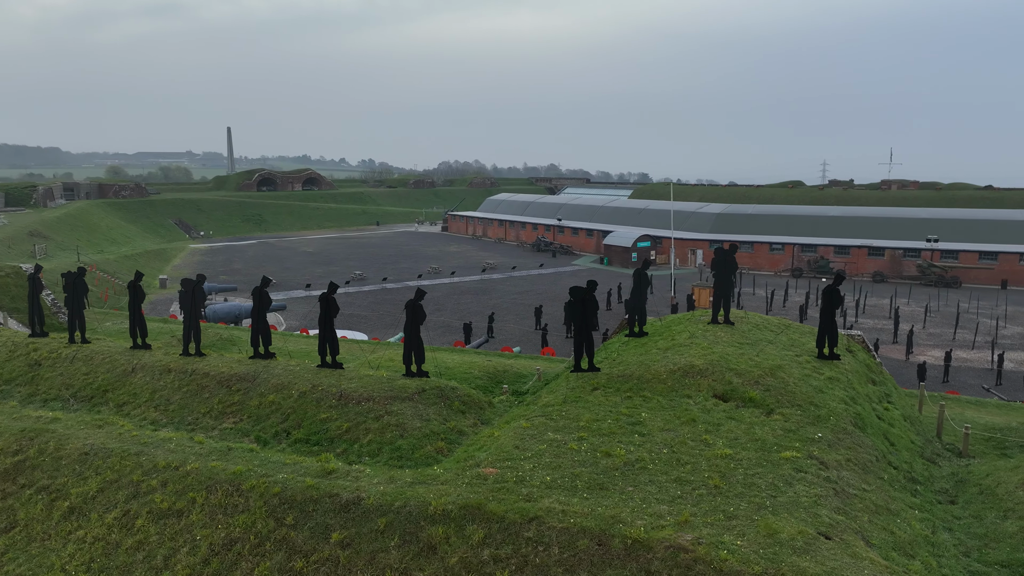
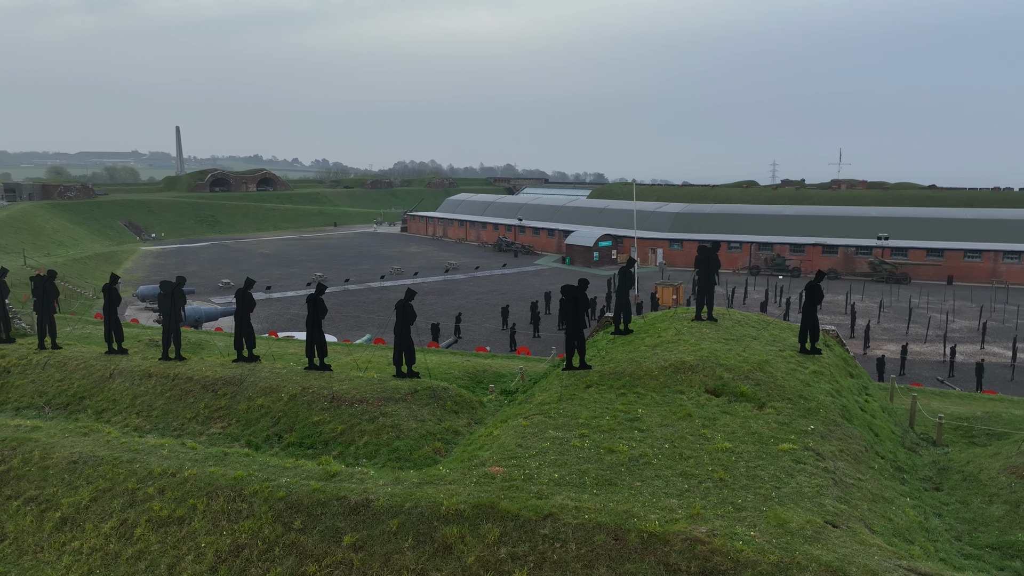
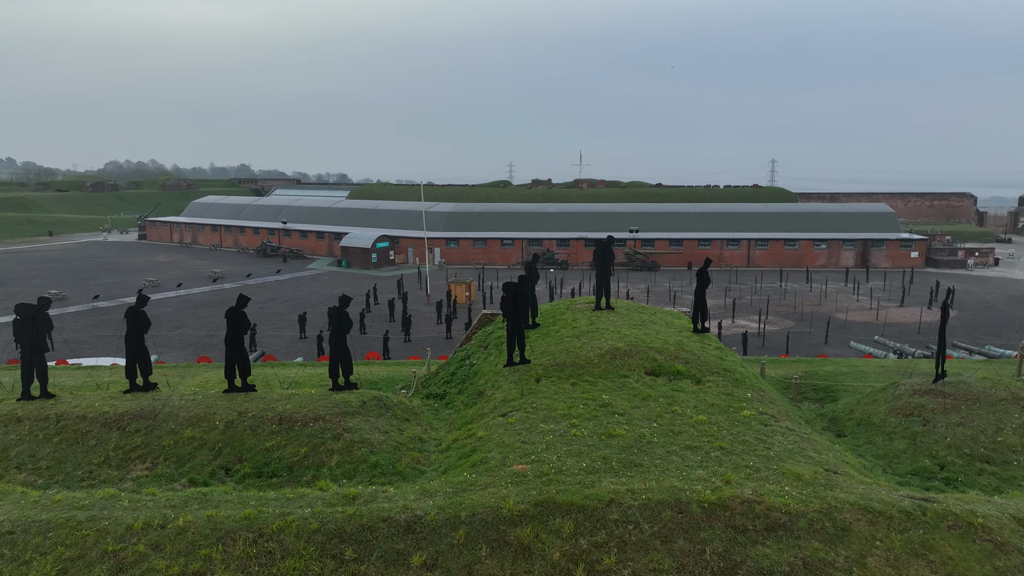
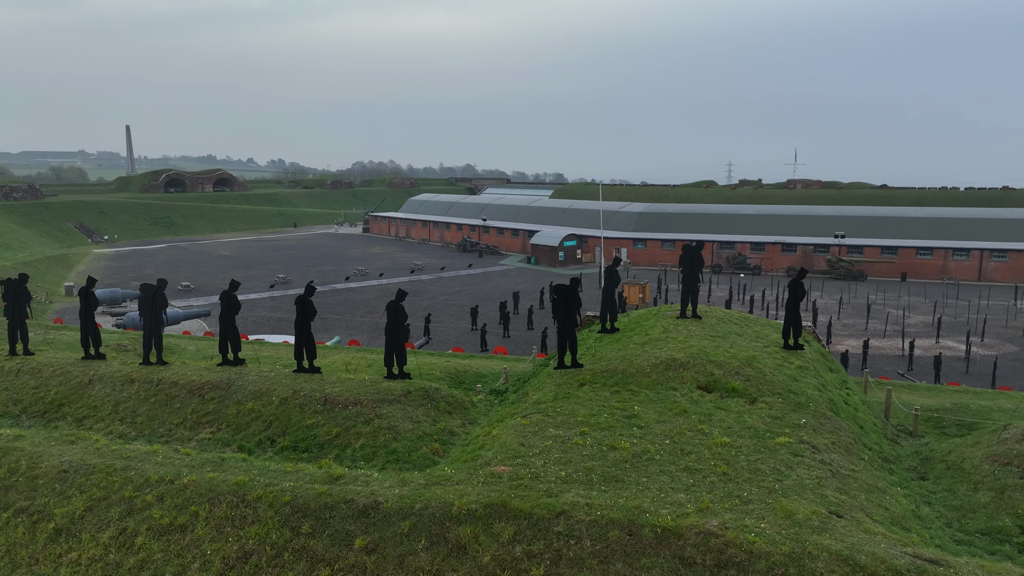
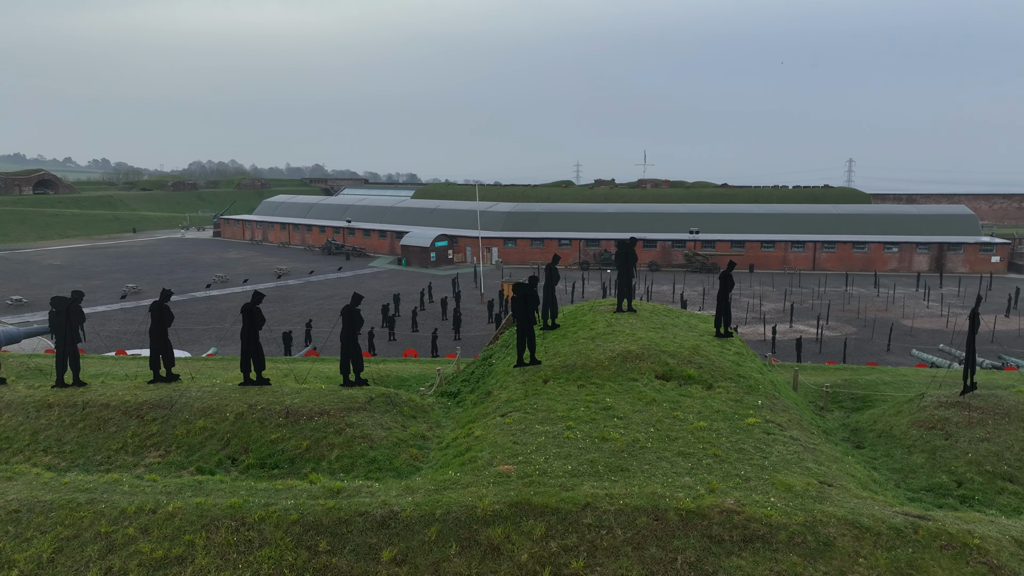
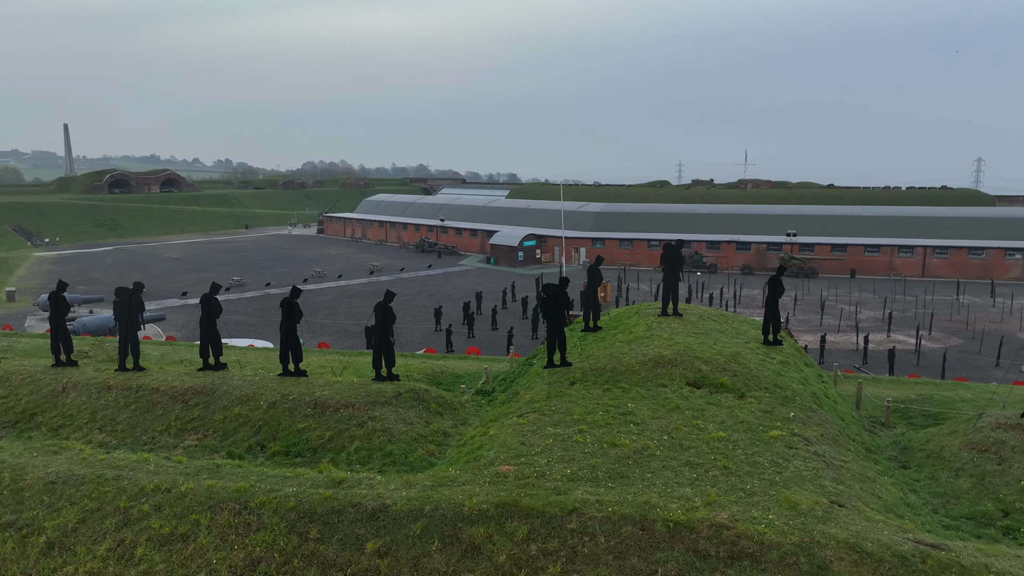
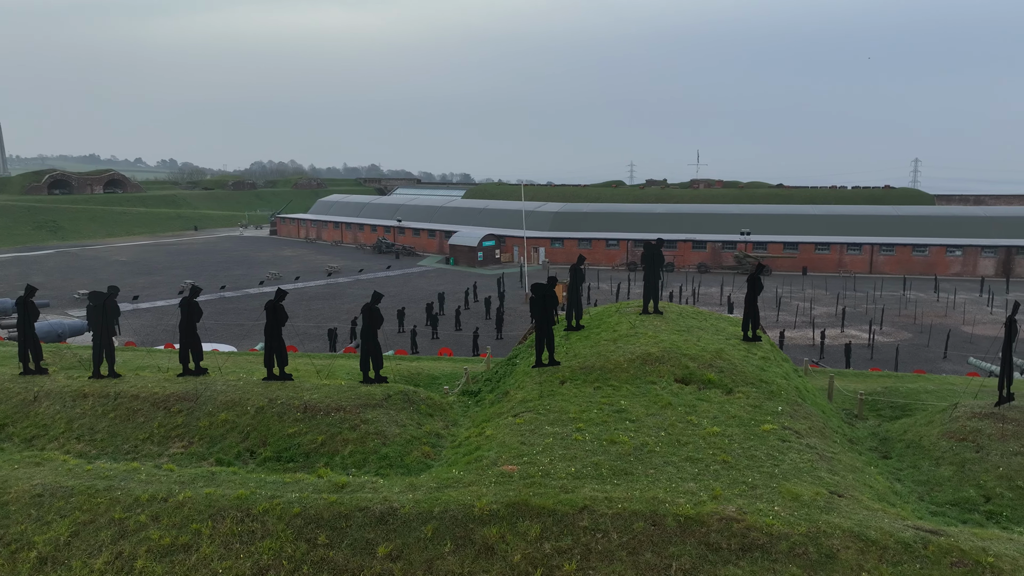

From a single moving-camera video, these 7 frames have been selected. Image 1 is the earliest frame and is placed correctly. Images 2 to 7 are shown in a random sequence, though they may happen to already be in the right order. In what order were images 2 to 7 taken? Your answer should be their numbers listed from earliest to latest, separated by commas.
2, 4, 6, 7, 5, 3
